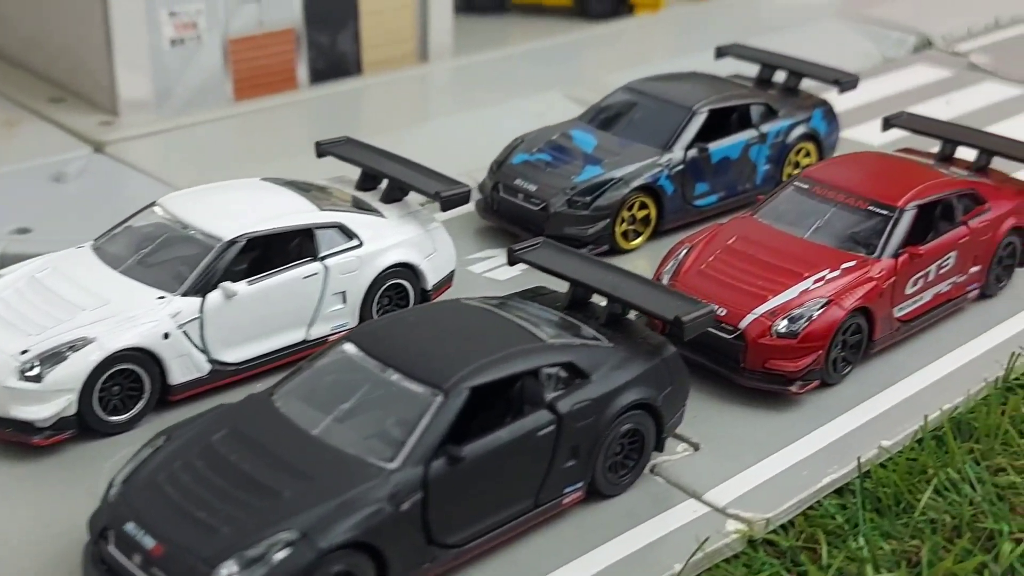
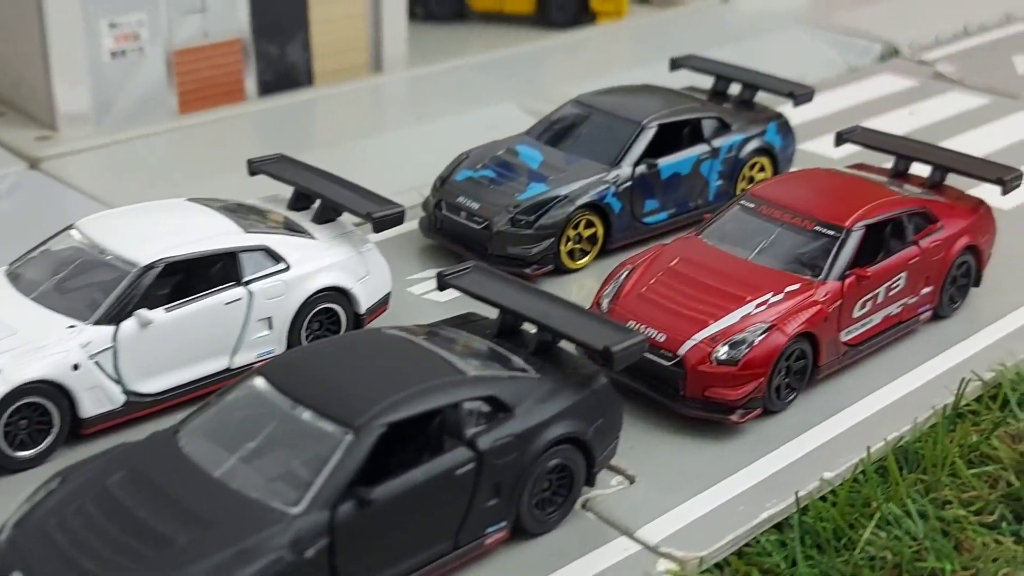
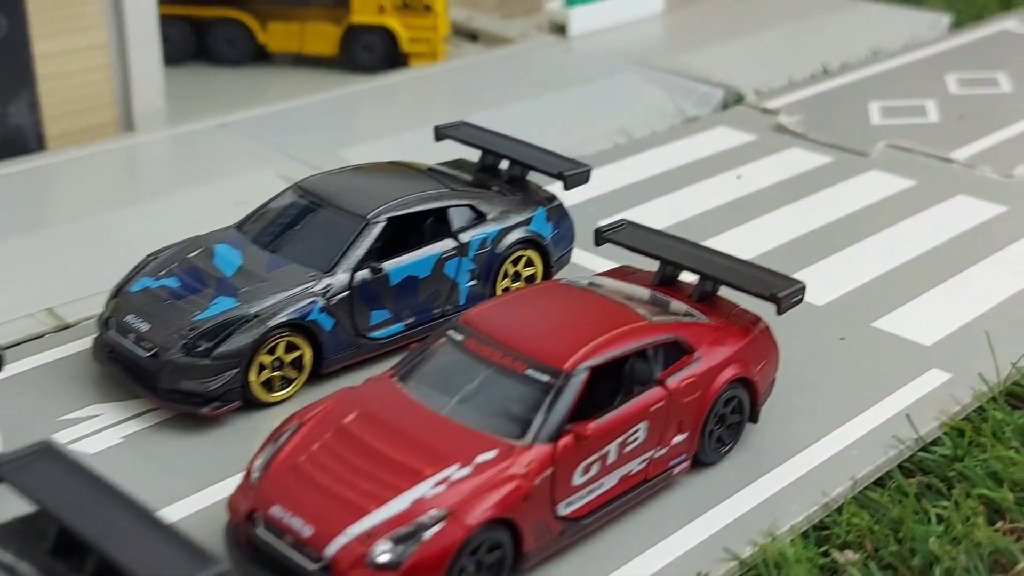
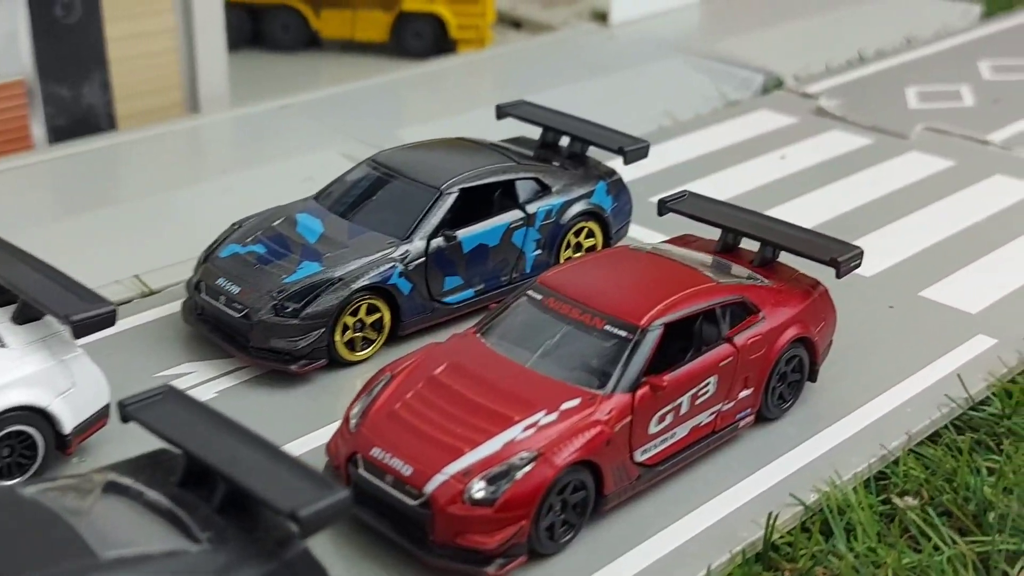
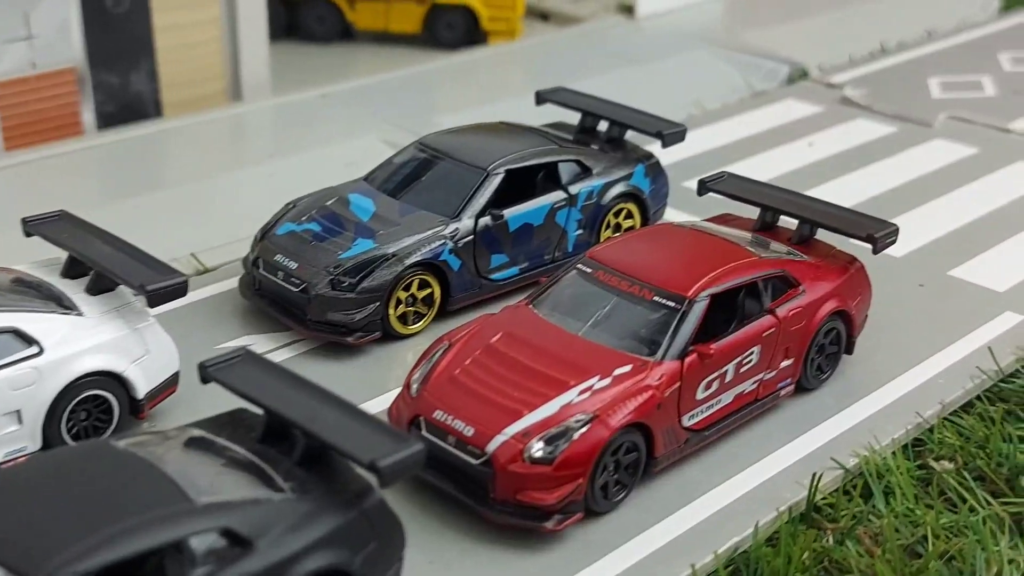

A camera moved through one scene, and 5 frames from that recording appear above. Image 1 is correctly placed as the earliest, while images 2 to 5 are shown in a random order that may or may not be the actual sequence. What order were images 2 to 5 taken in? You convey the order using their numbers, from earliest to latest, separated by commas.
2, 5, 4, 3
